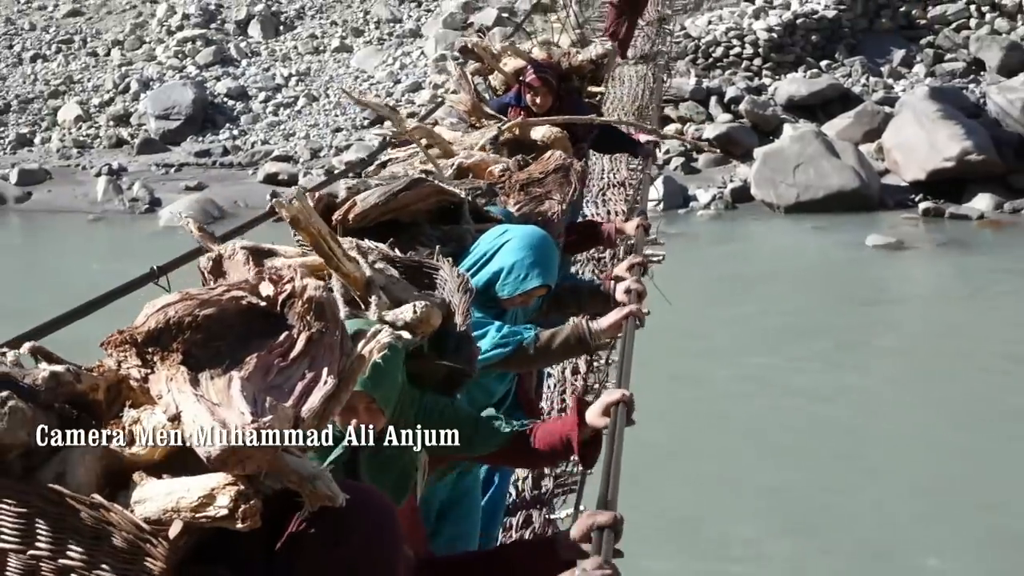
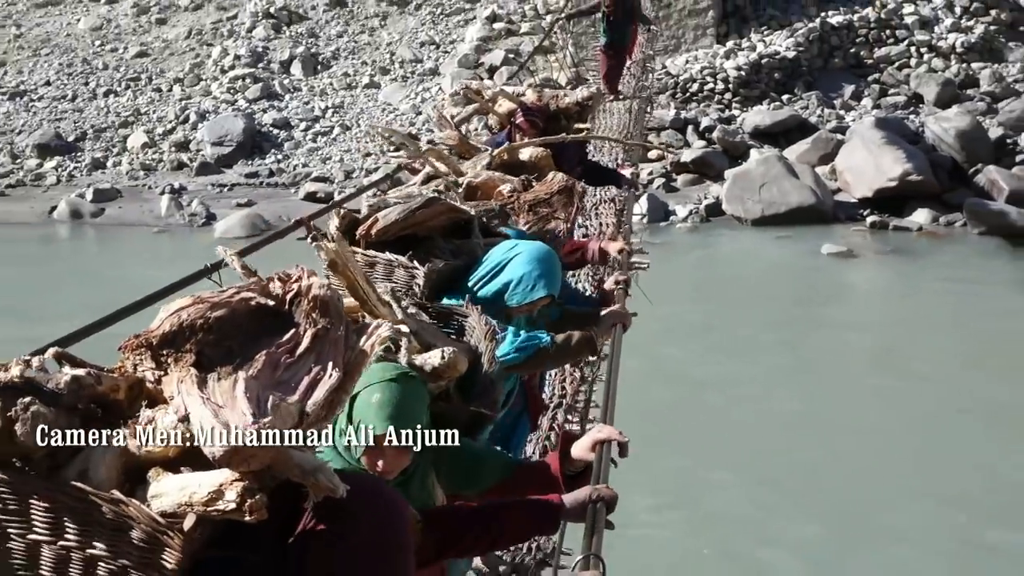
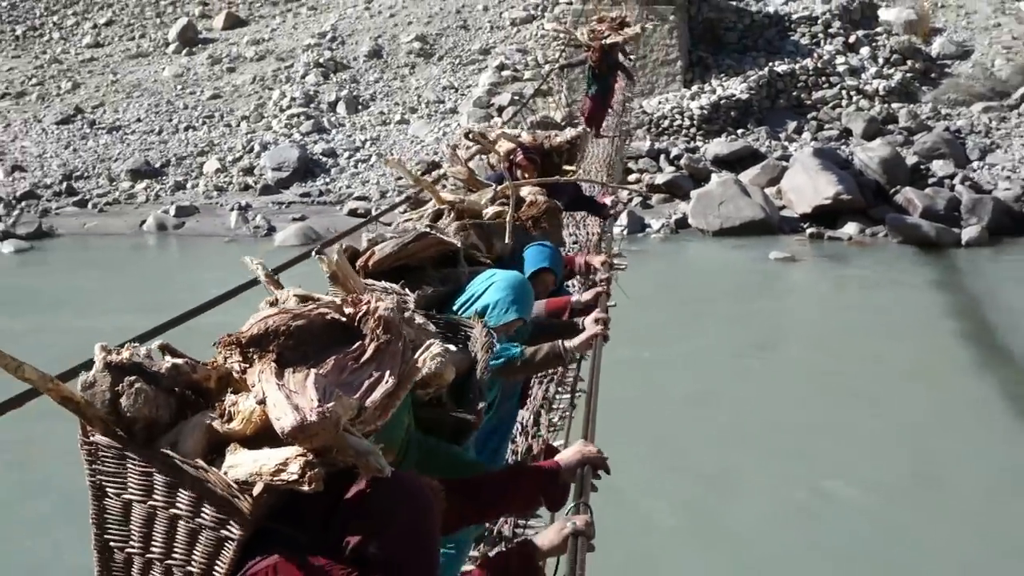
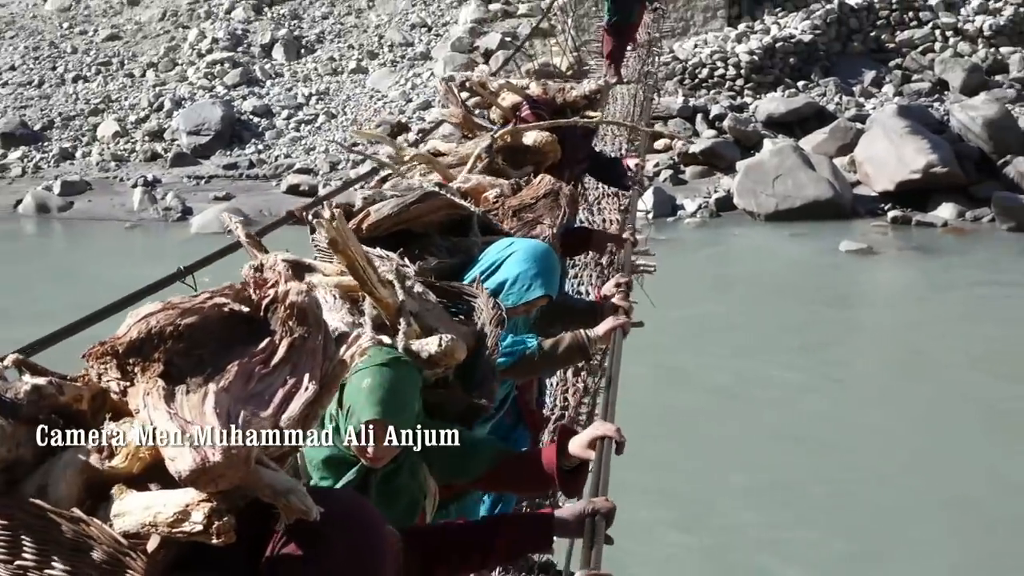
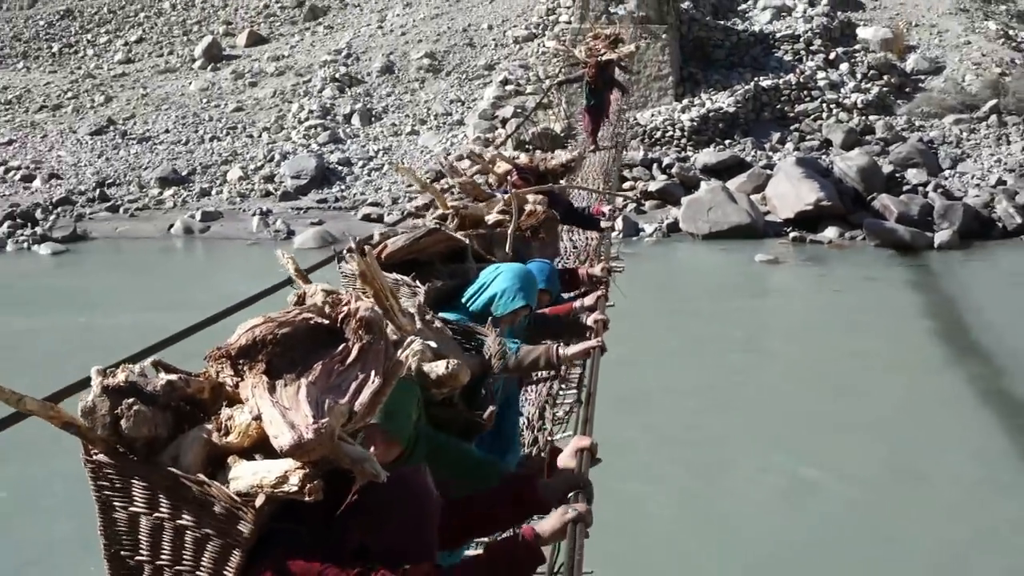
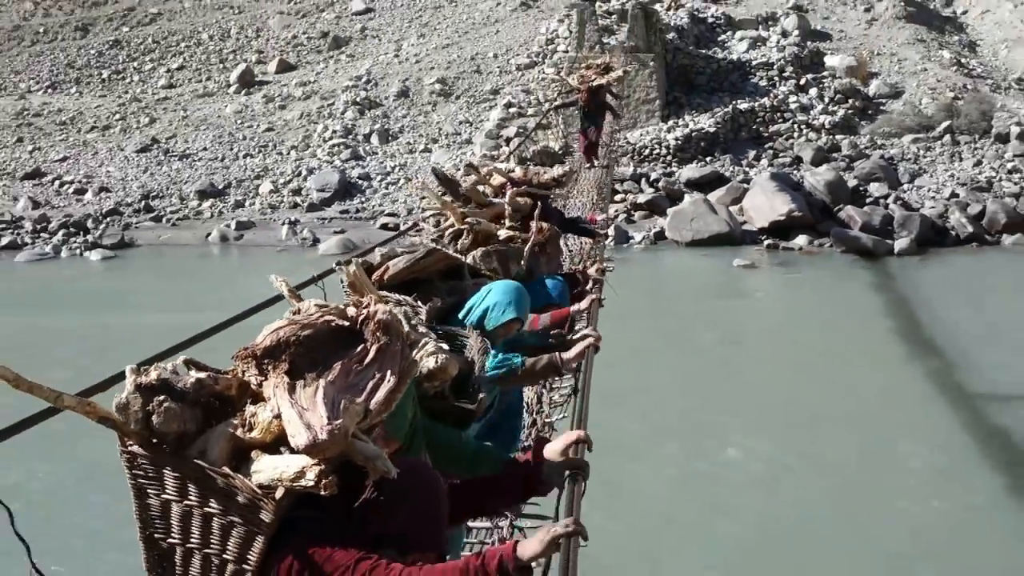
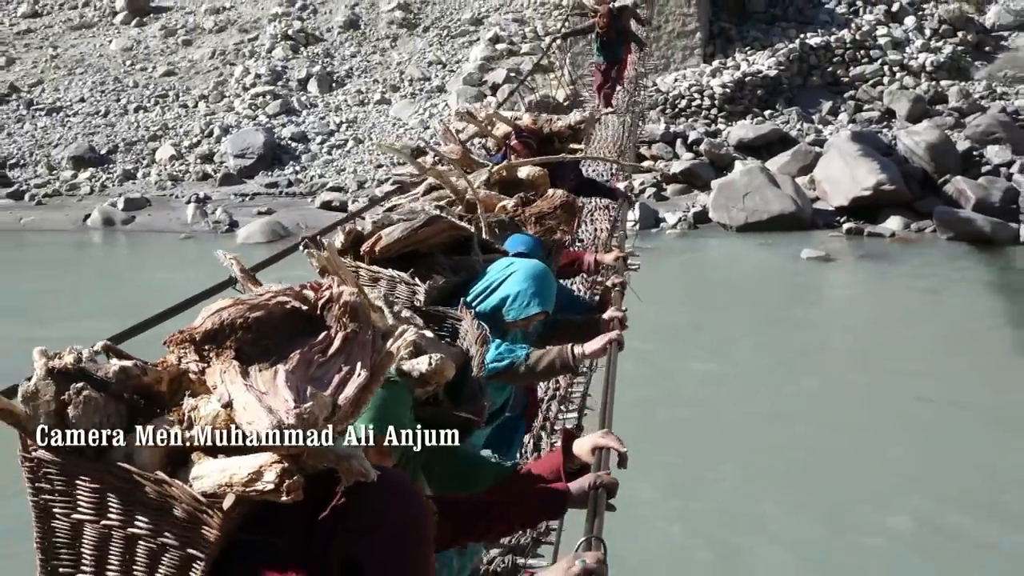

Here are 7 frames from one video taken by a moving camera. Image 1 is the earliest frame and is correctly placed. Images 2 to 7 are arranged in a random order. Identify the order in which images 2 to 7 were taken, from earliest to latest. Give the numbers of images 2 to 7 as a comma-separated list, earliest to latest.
4, 2, 7, 3, 5, 6
